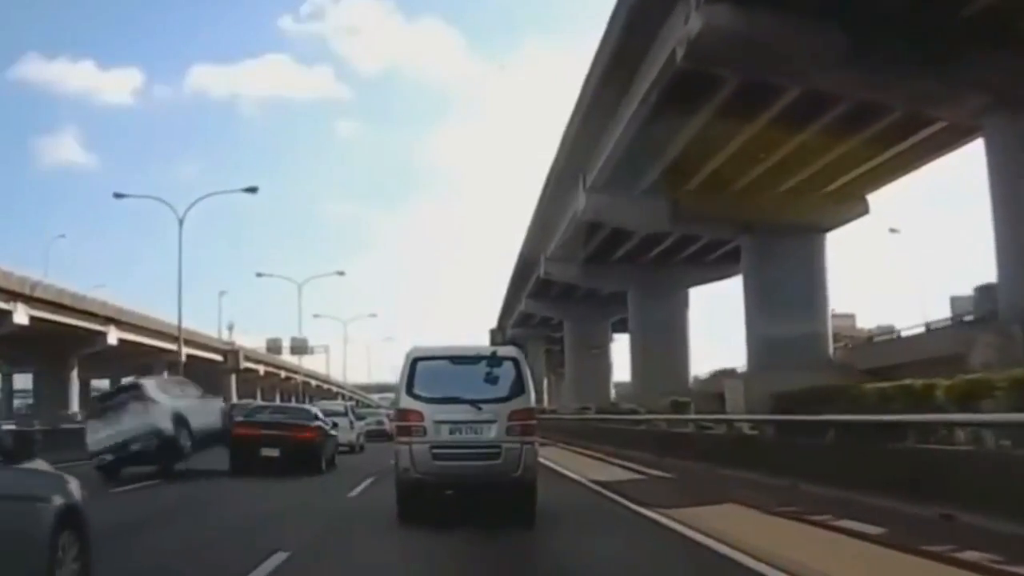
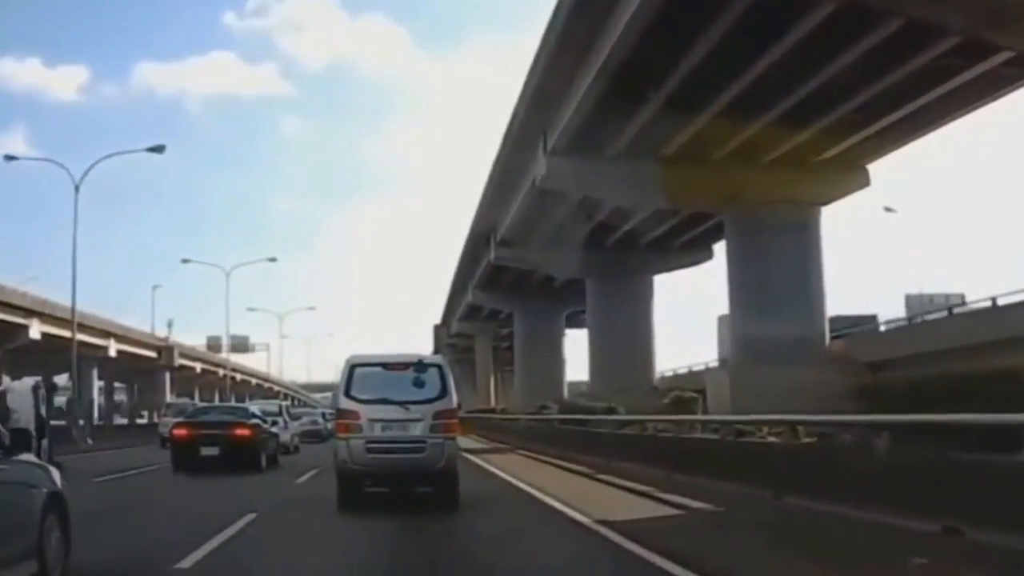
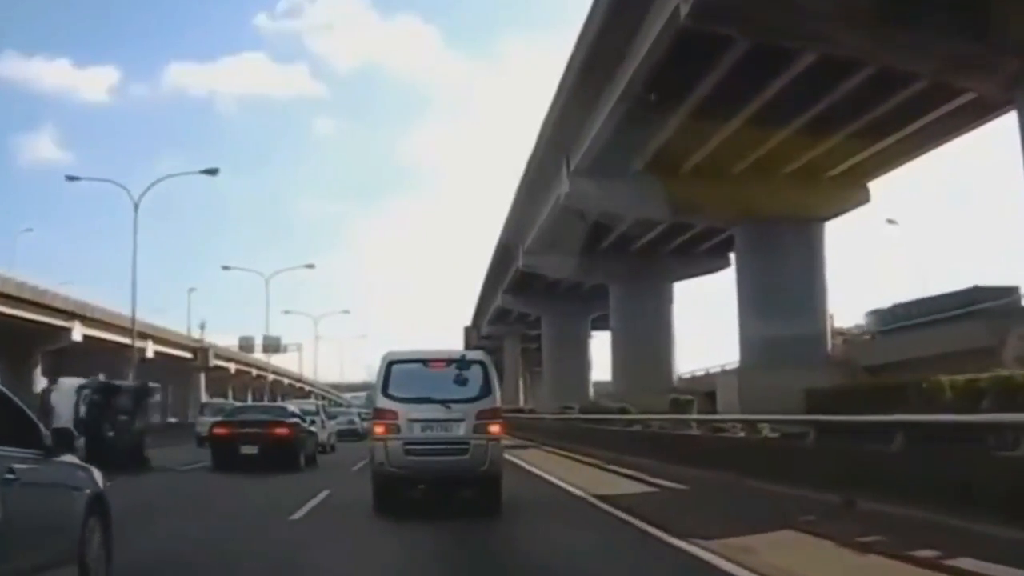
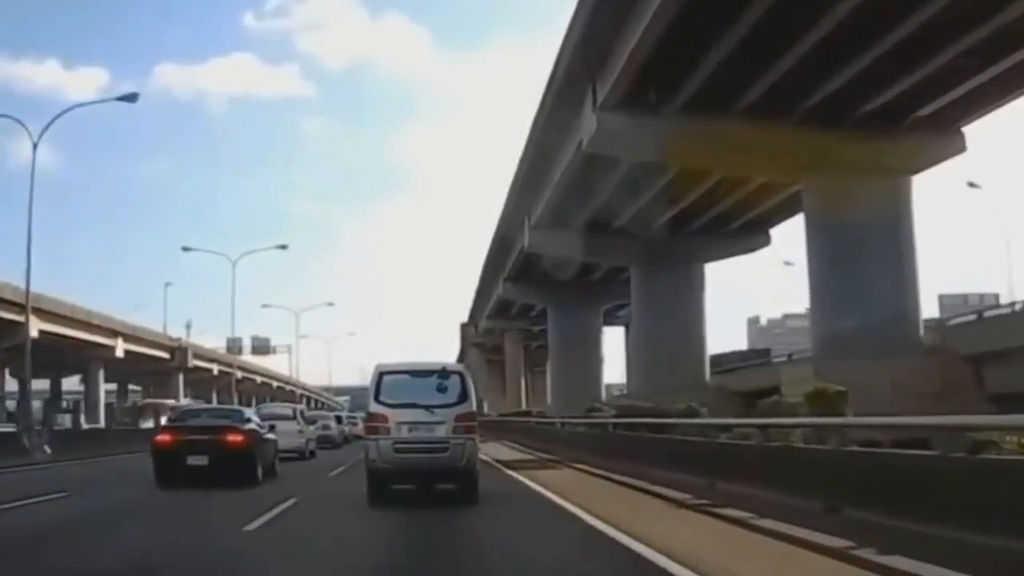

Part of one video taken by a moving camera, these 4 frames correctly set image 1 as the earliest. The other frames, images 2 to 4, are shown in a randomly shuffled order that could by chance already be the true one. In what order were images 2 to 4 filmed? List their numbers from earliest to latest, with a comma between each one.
3, 2, 4
